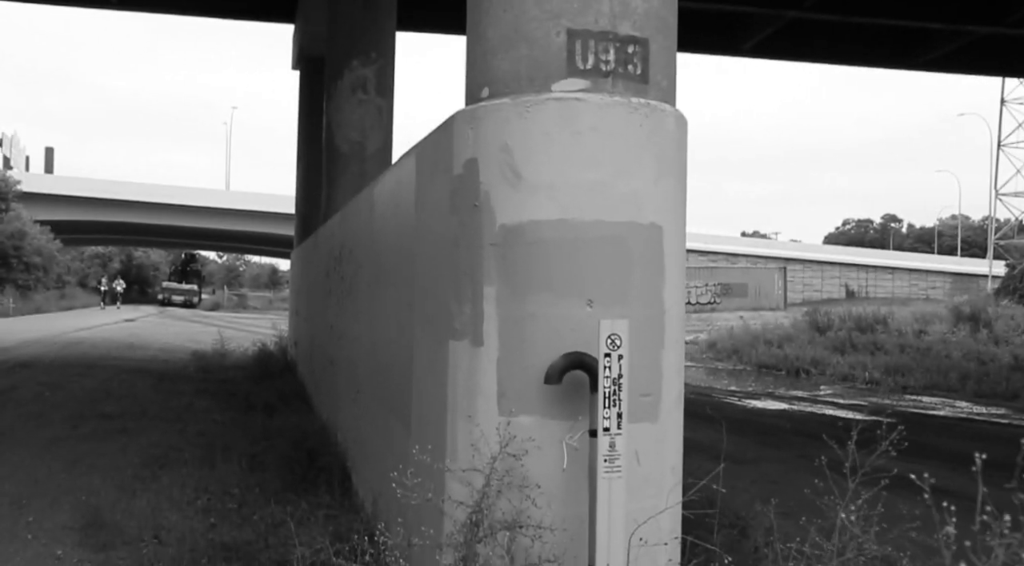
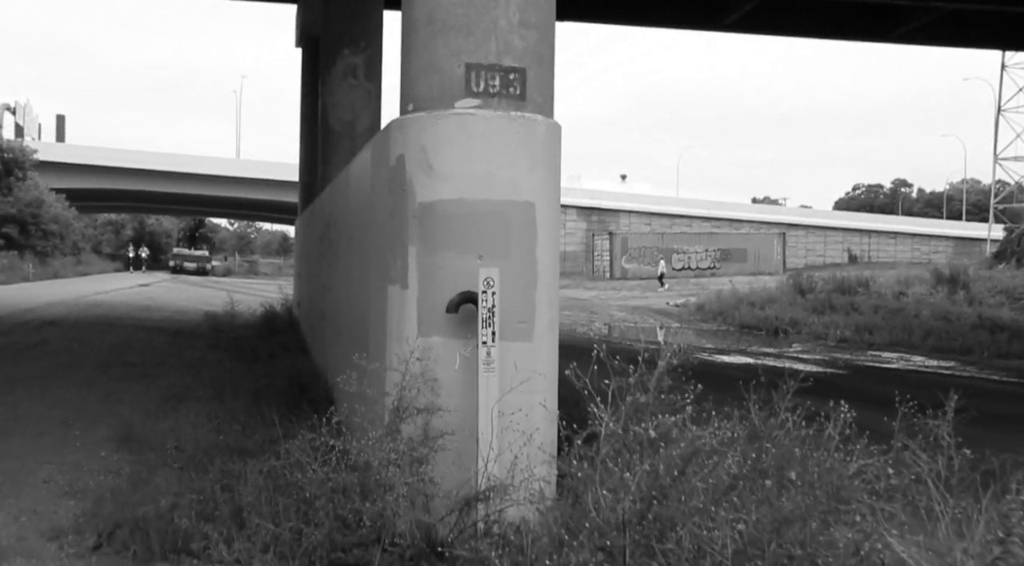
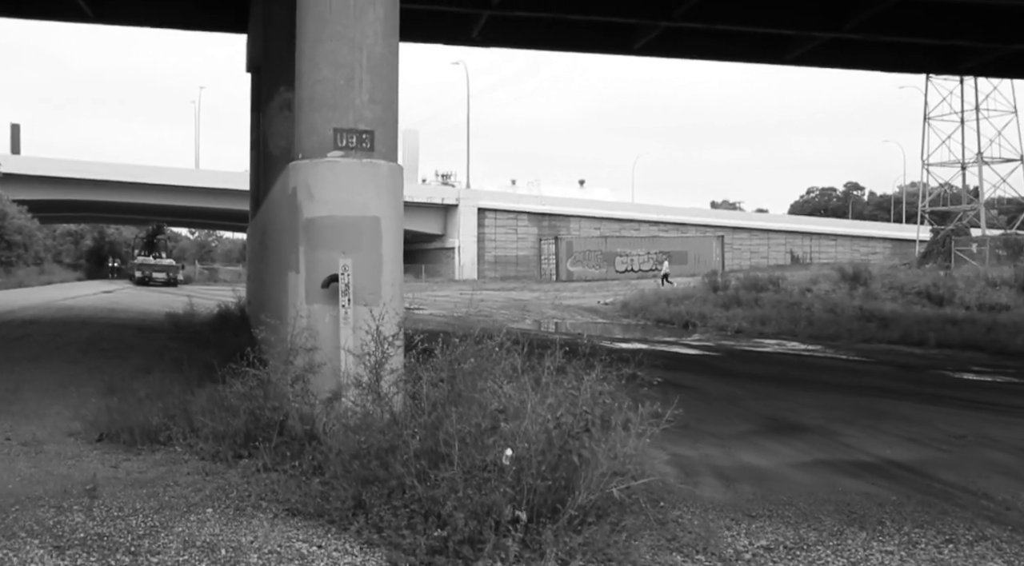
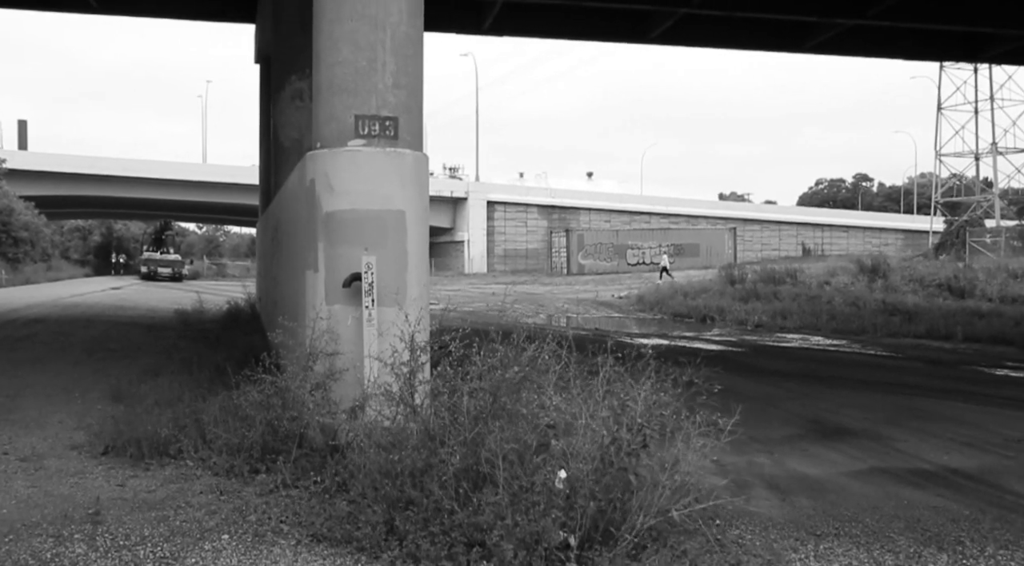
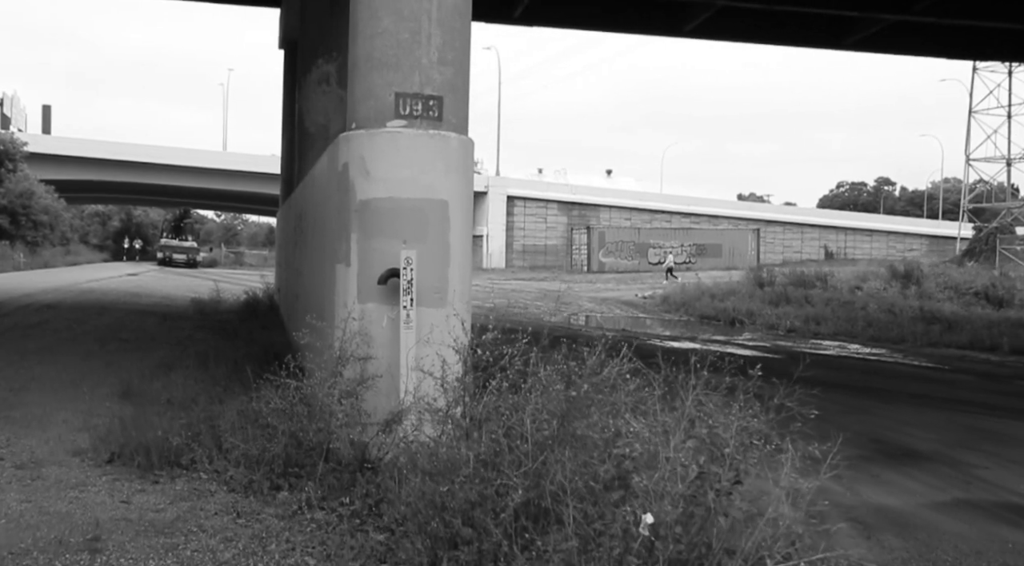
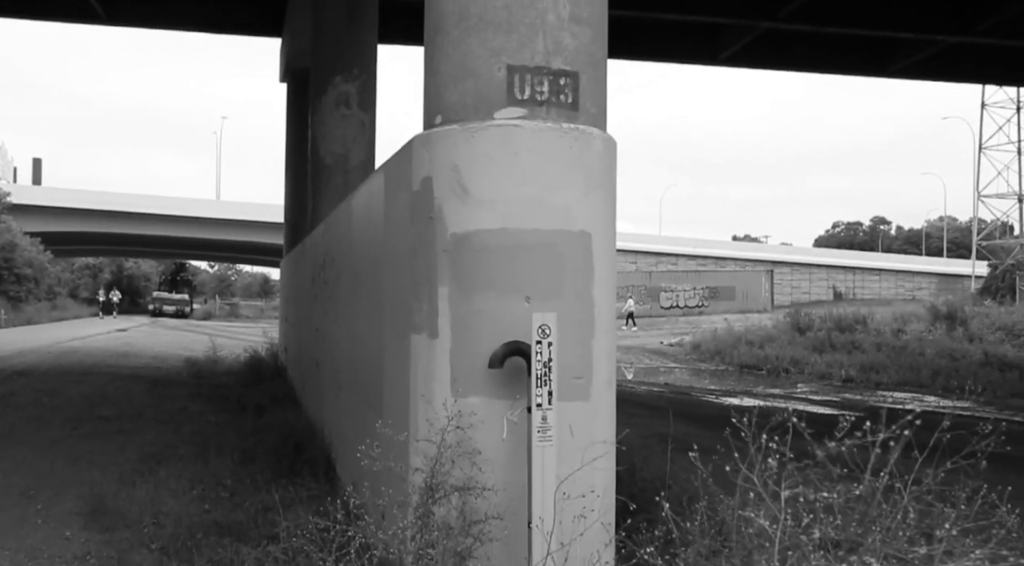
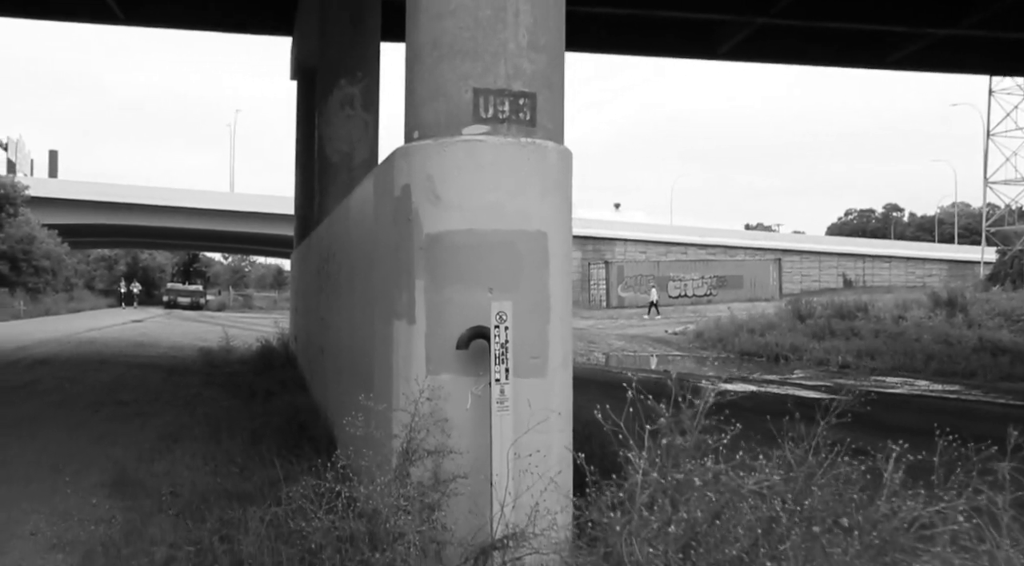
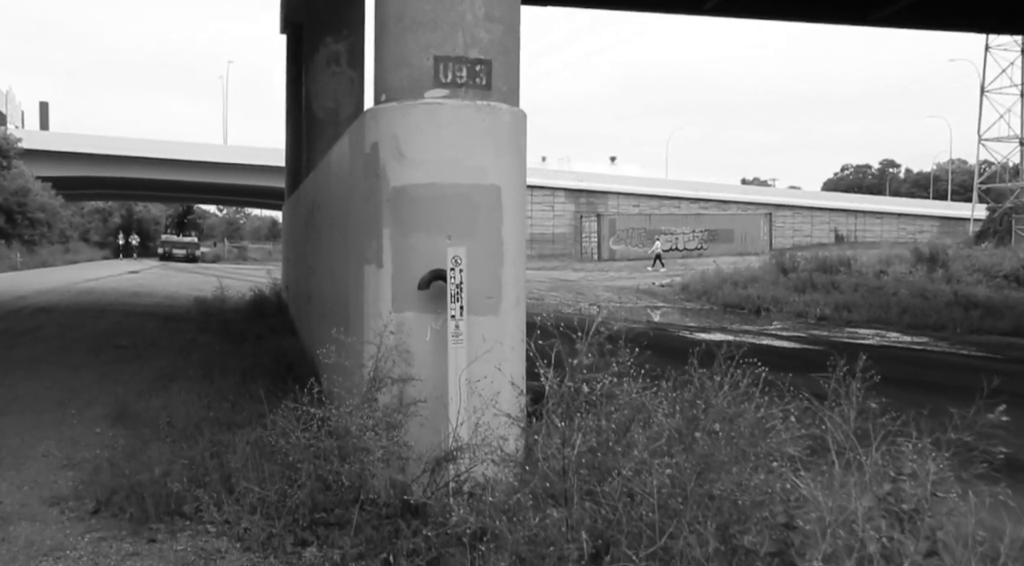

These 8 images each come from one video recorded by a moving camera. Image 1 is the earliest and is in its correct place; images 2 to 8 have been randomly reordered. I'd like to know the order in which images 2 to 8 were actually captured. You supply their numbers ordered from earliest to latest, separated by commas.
6, 7, 2, 8, 5, 4, 3
